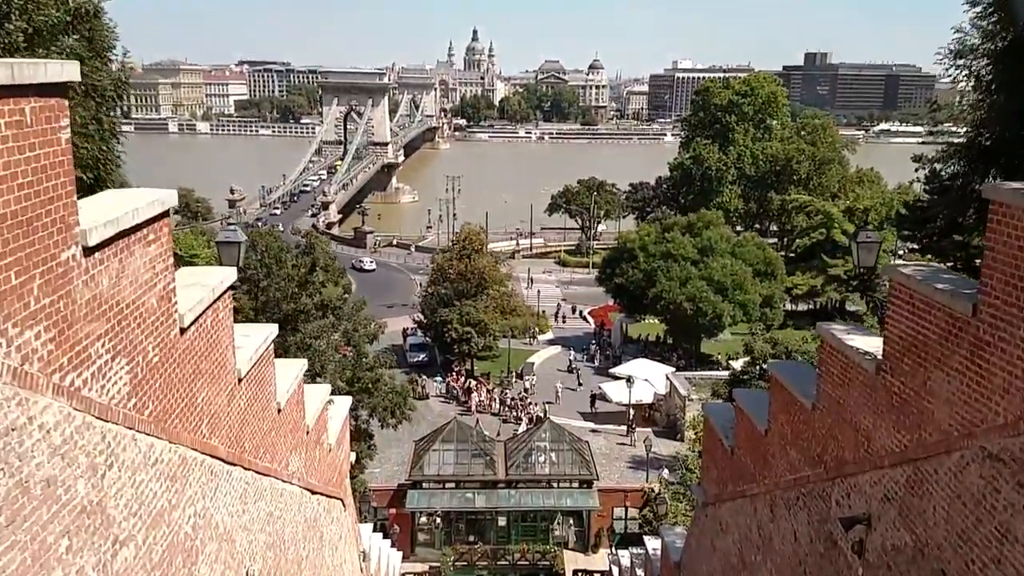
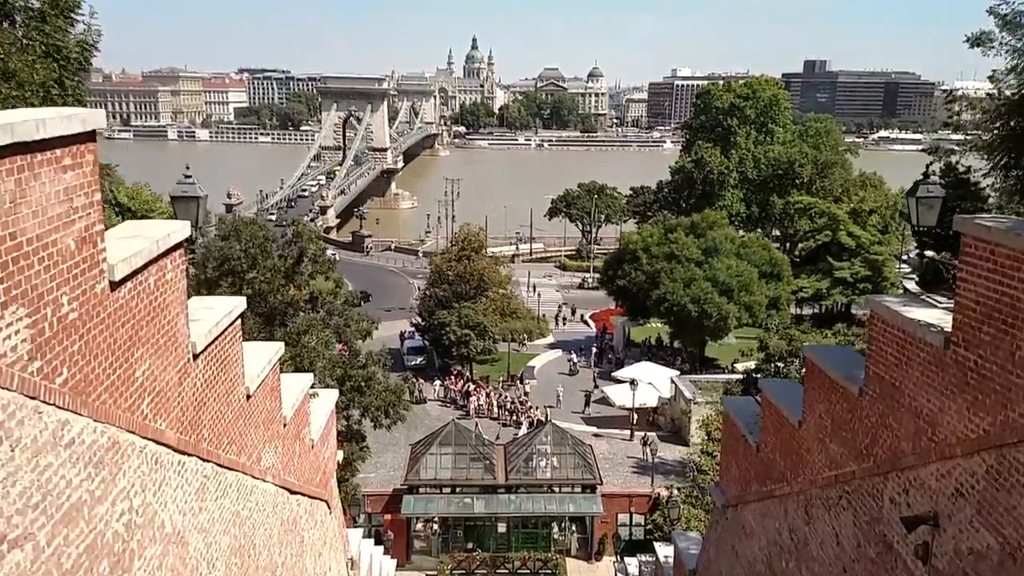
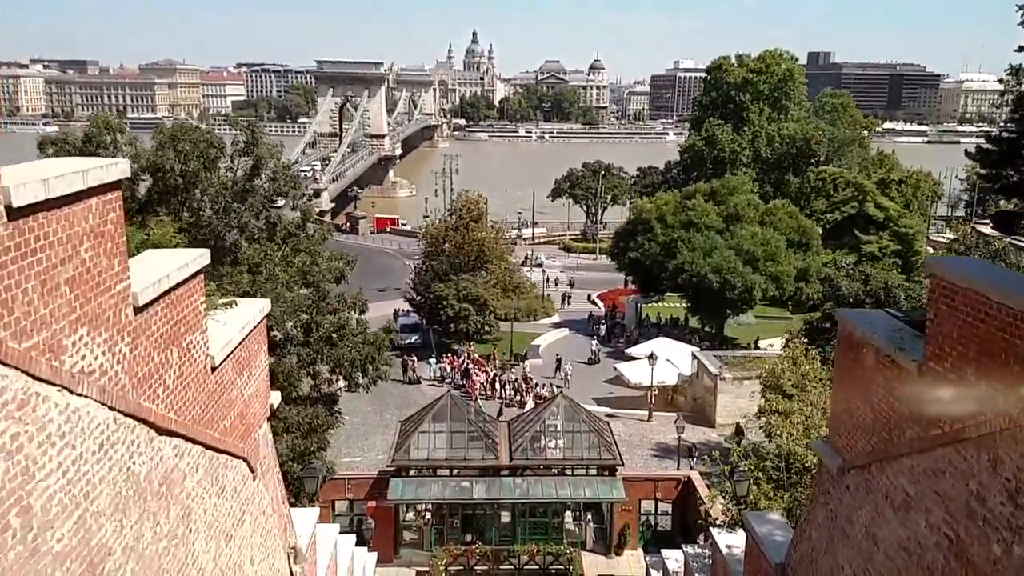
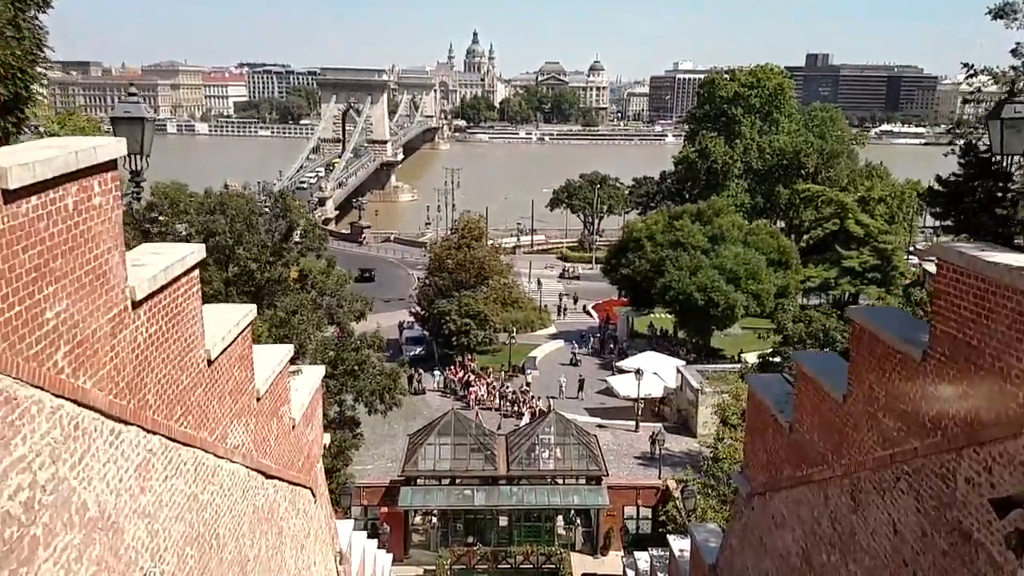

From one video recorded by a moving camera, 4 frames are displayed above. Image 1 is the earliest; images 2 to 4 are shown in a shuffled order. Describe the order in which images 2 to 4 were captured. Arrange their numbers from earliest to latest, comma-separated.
2, 4, 3
